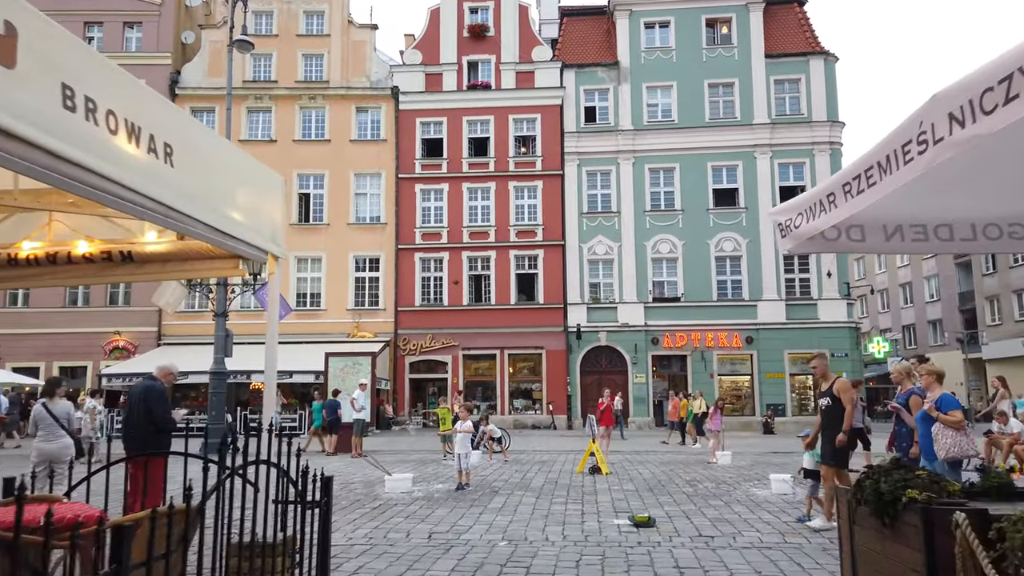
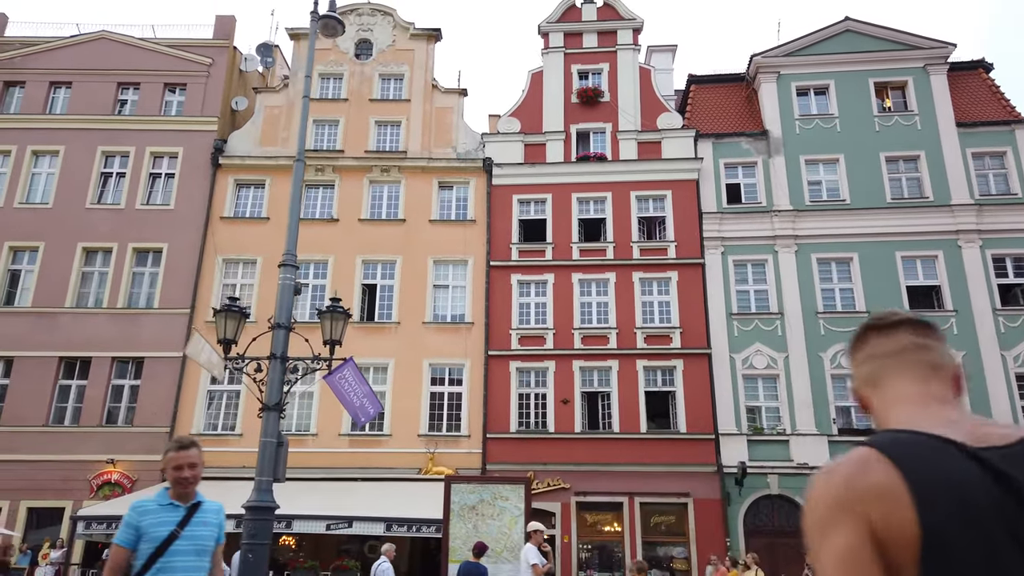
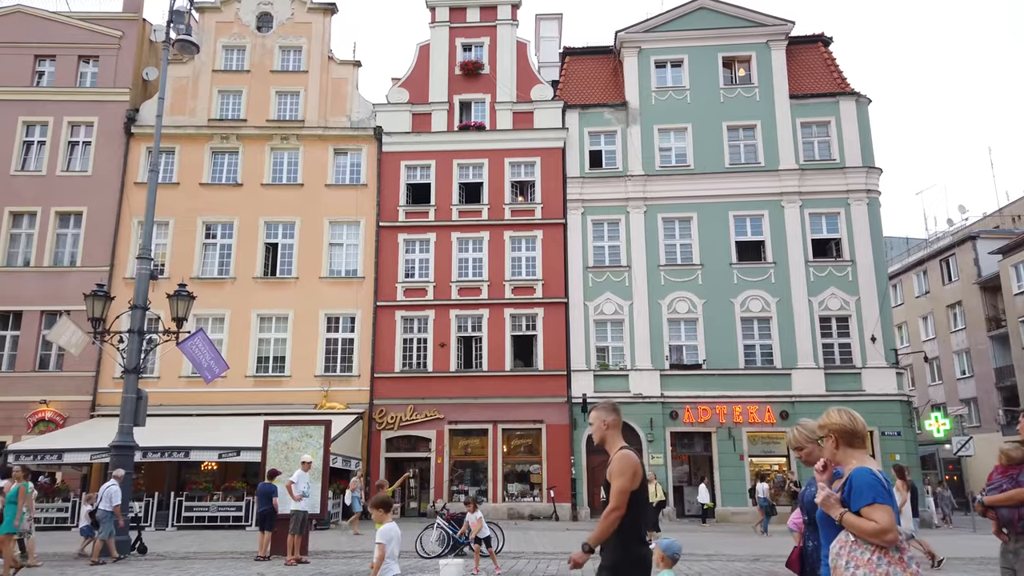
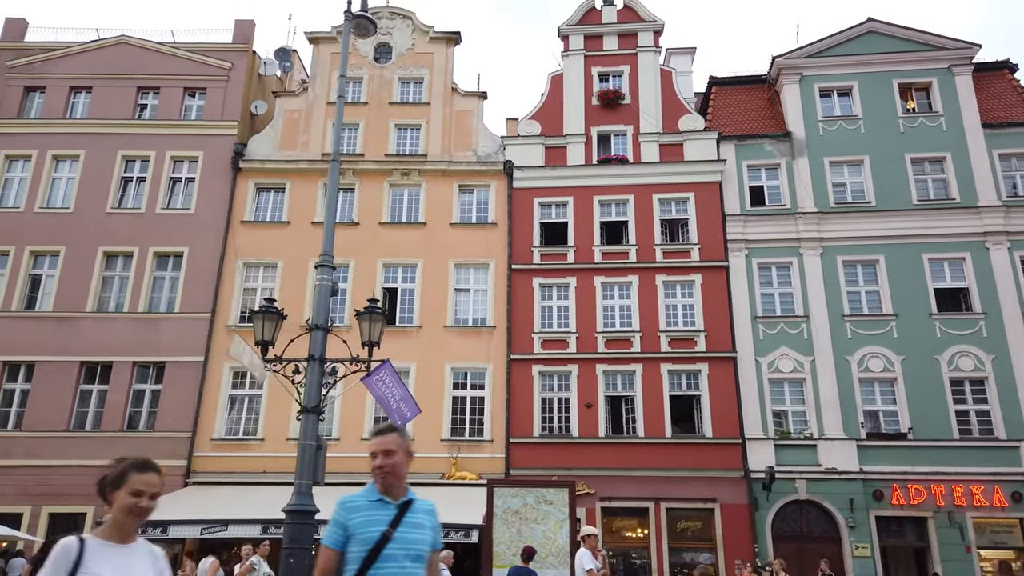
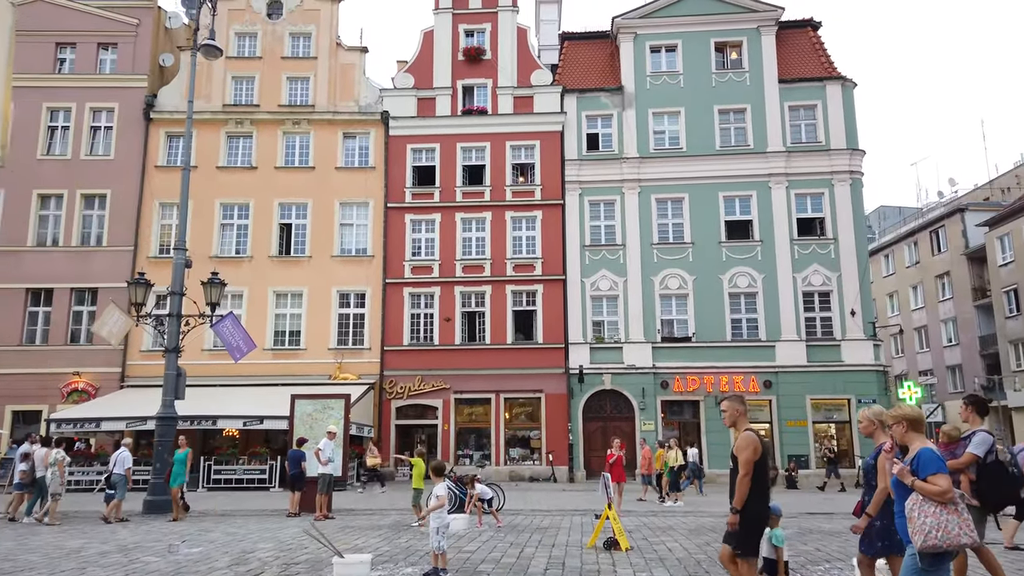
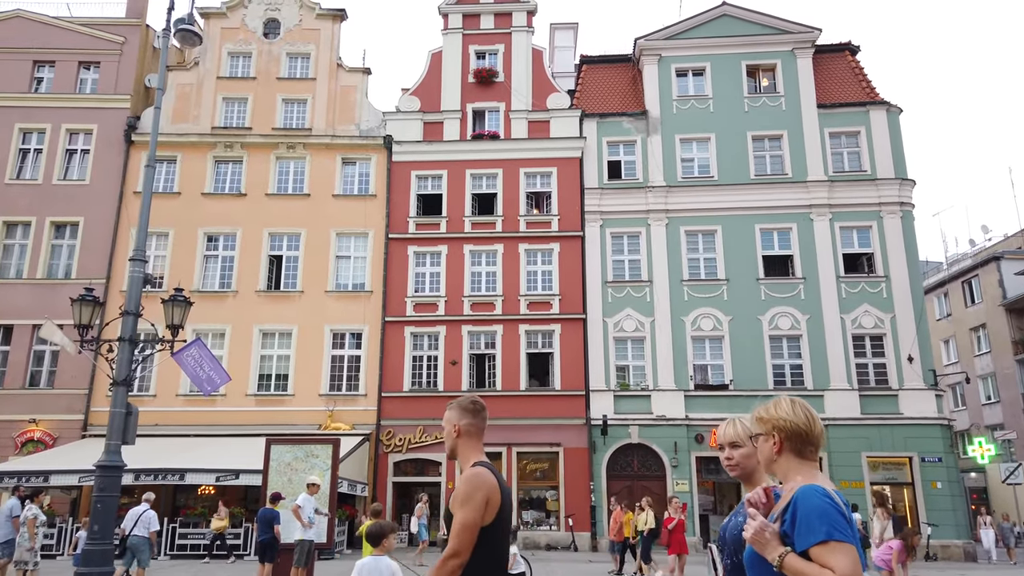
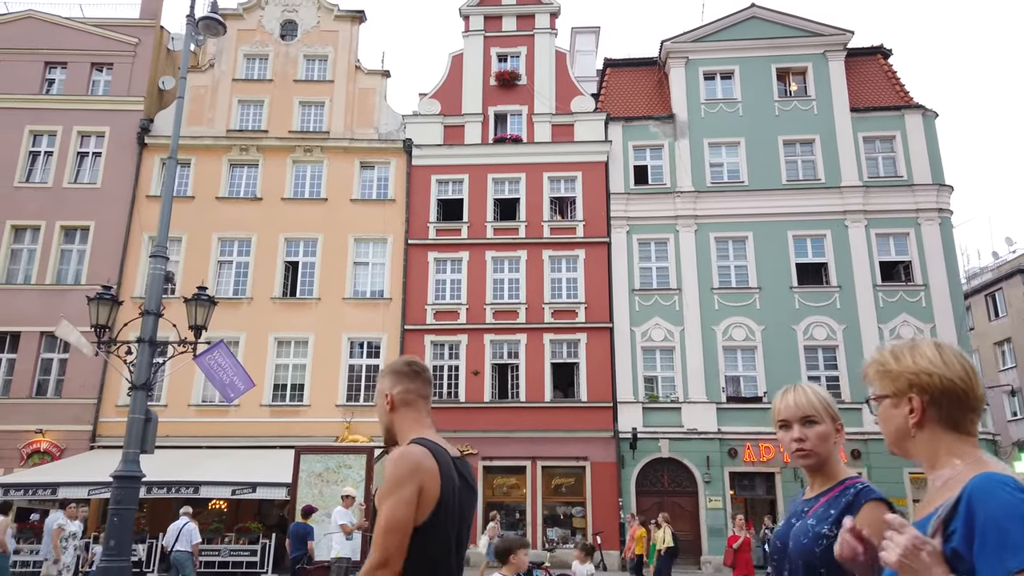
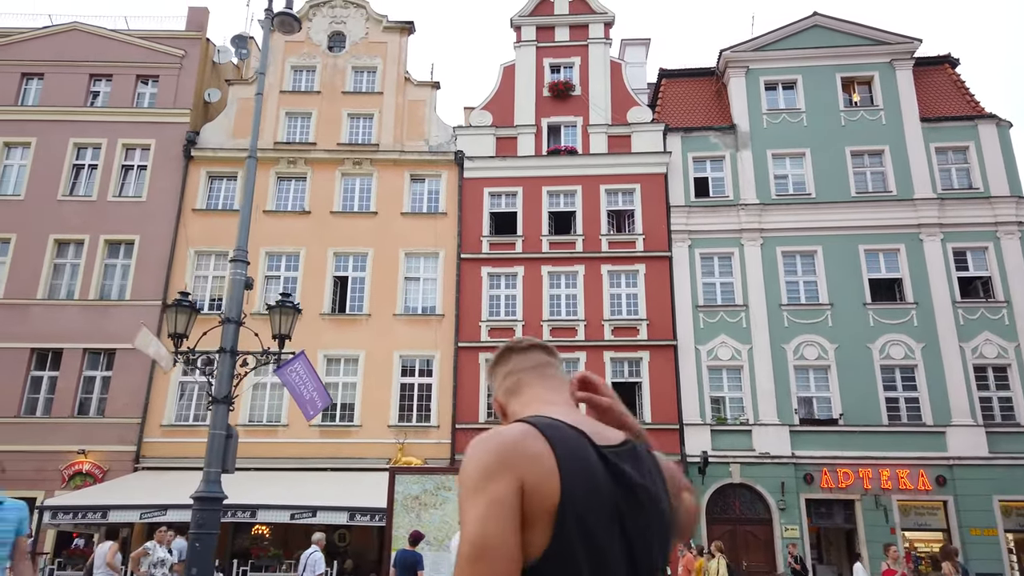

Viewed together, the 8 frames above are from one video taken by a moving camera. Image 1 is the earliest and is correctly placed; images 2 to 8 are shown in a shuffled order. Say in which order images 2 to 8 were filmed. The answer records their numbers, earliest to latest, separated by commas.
5, 3, 6, 7, 8, 2, 4
